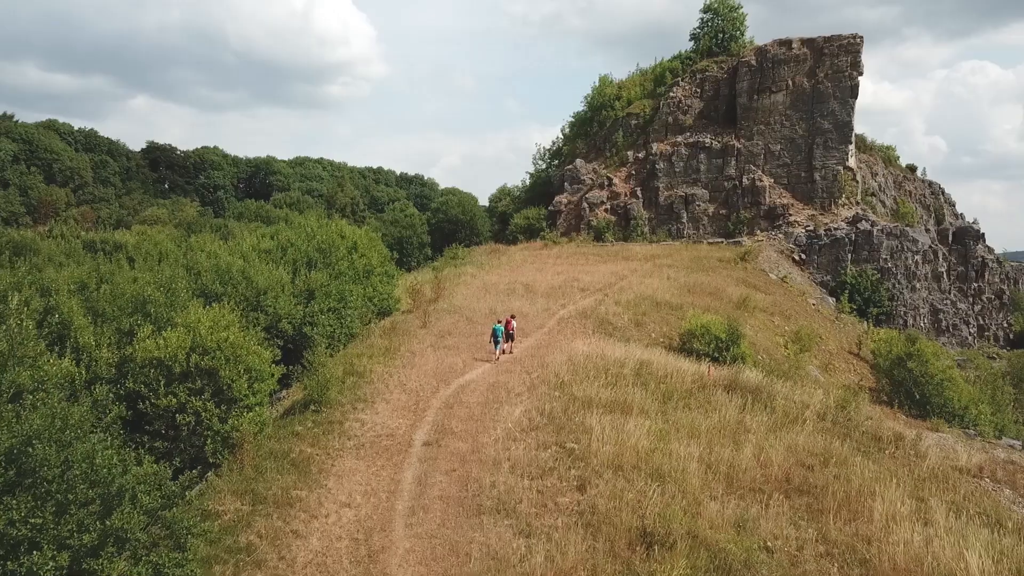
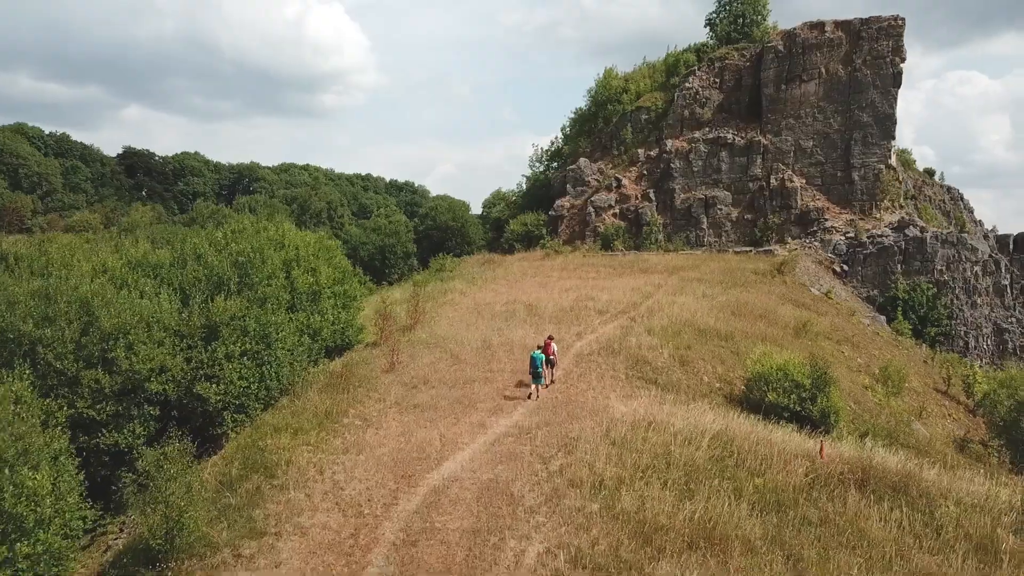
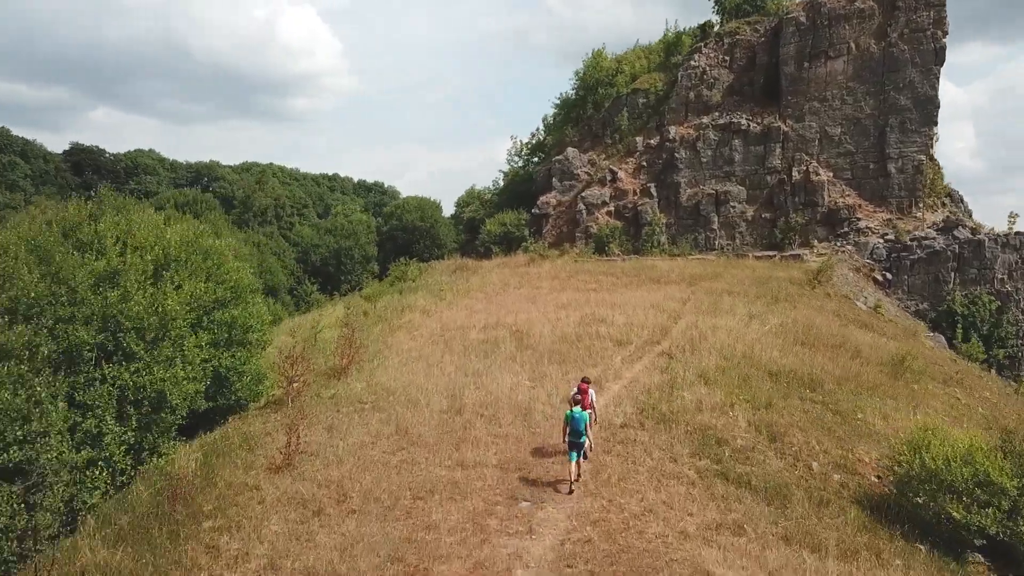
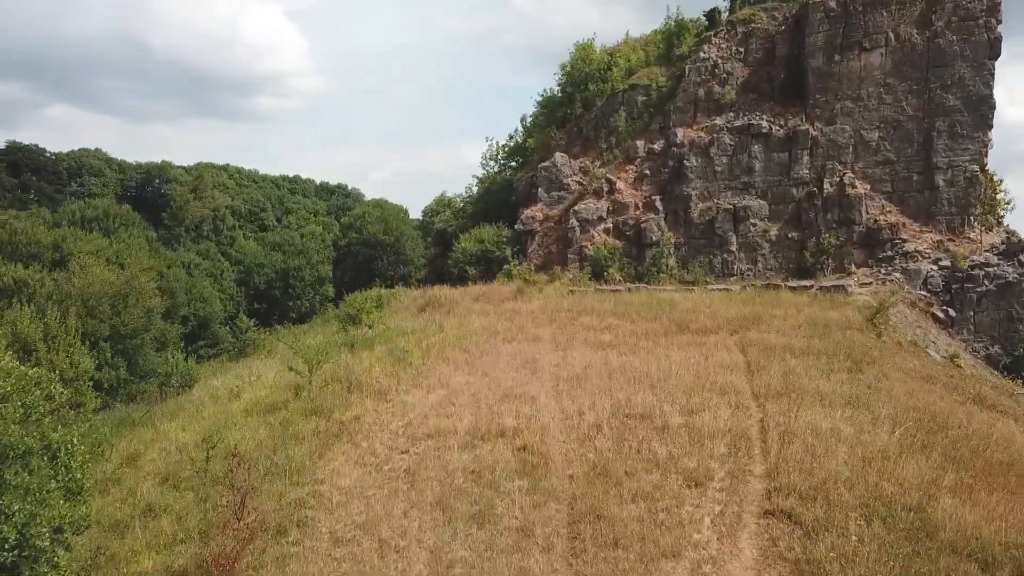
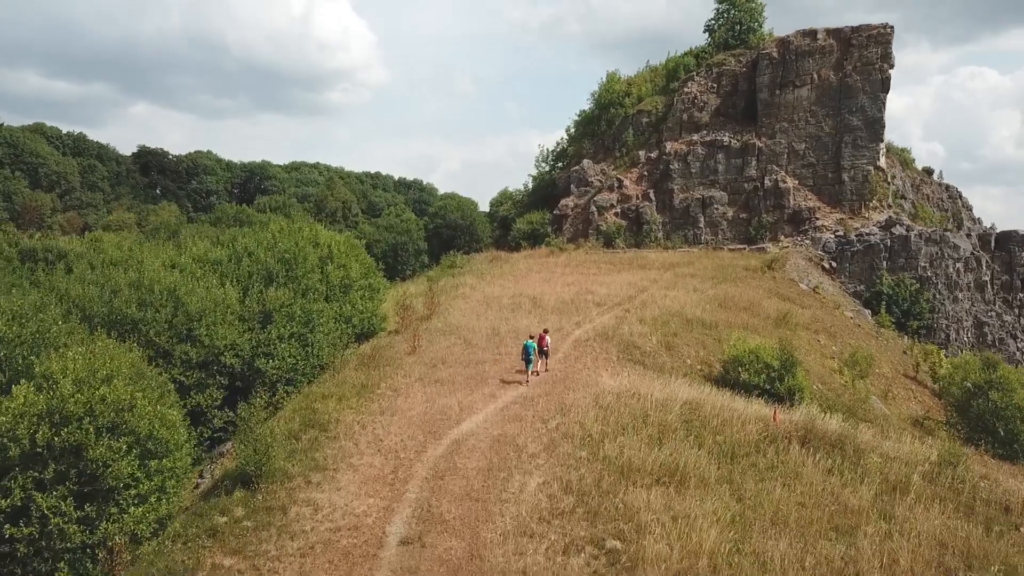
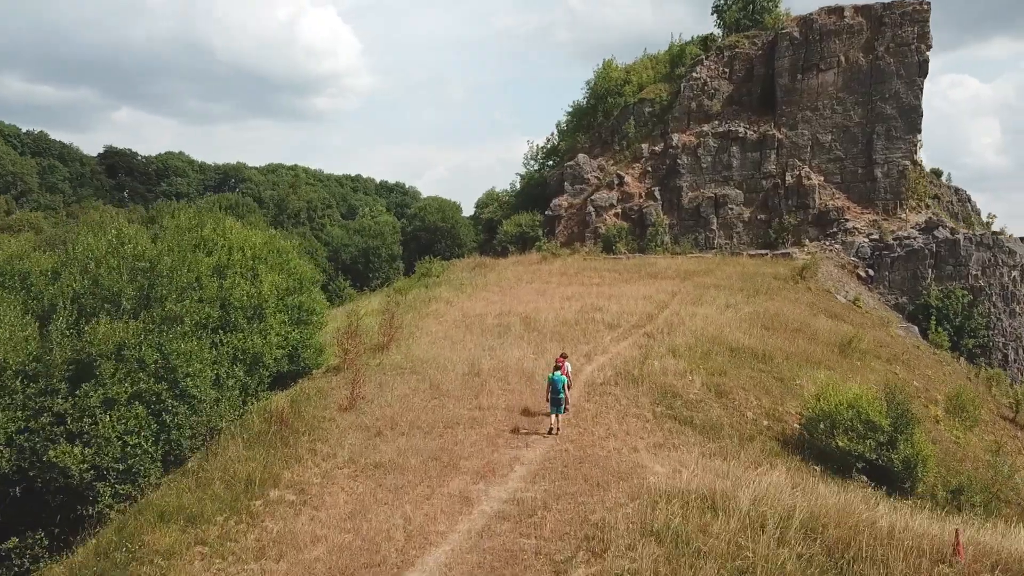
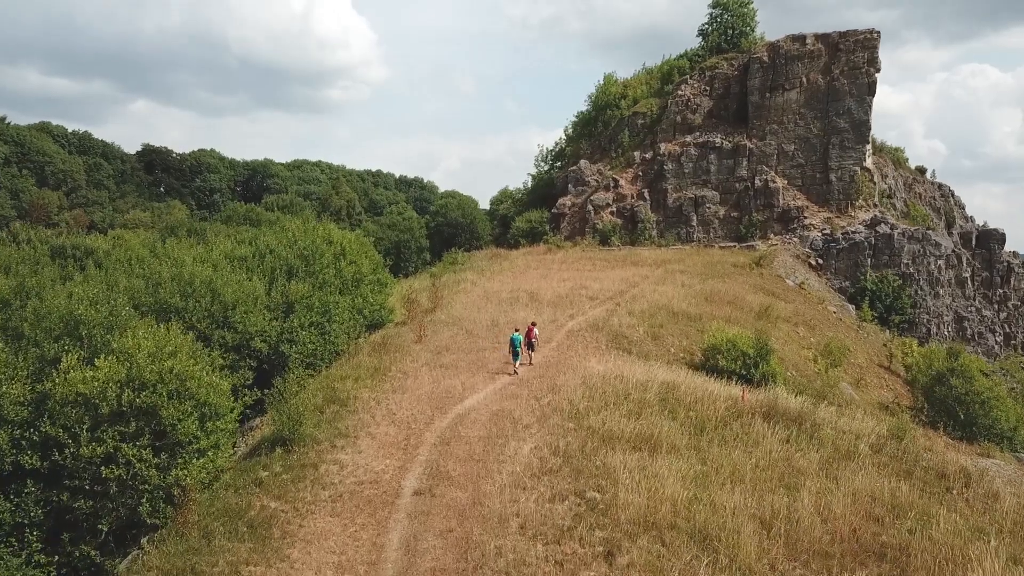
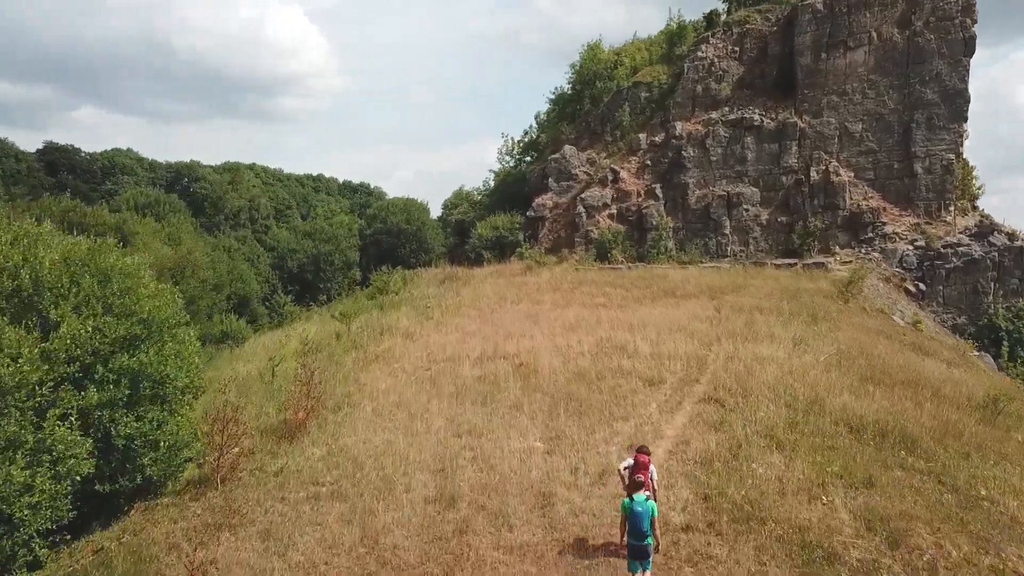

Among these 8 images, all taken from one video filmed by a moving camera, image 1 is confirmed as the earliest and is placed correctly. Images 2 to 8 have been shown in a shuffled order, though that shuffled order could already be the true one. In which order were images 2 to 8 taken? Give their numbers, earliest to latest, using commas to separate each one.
7, 5, 2, 6, 3, 8, 4
